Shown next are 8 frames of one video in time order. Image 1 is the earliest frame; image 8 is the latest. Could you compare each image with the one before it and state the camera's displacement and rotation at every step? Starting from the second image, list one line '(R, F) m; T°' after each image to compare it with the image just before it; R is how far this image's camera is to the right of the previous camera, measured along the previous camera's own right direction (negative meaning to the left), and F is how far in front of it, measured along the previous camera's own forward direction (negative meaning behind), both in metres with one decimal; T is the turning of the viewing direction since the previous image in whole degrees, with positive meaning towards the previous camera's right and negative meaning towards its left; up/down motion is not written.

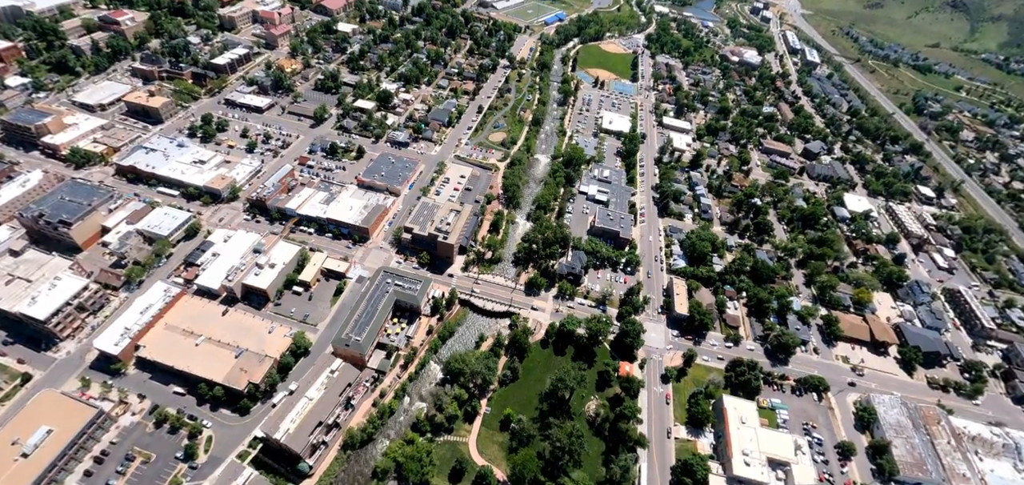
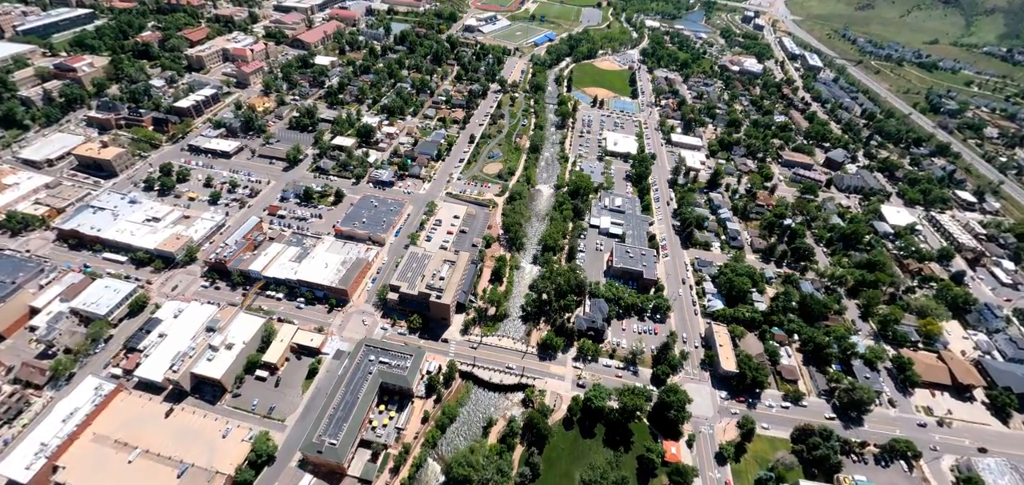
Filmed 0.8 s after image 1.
(-0.7, +11.1) m; 0°
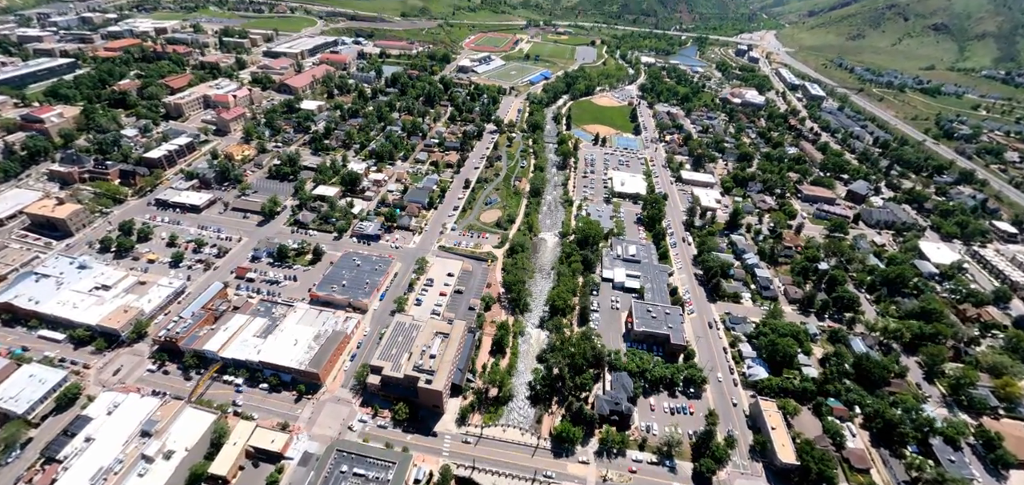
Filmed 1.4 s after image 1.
(-0.3, +9.0) m; 0°
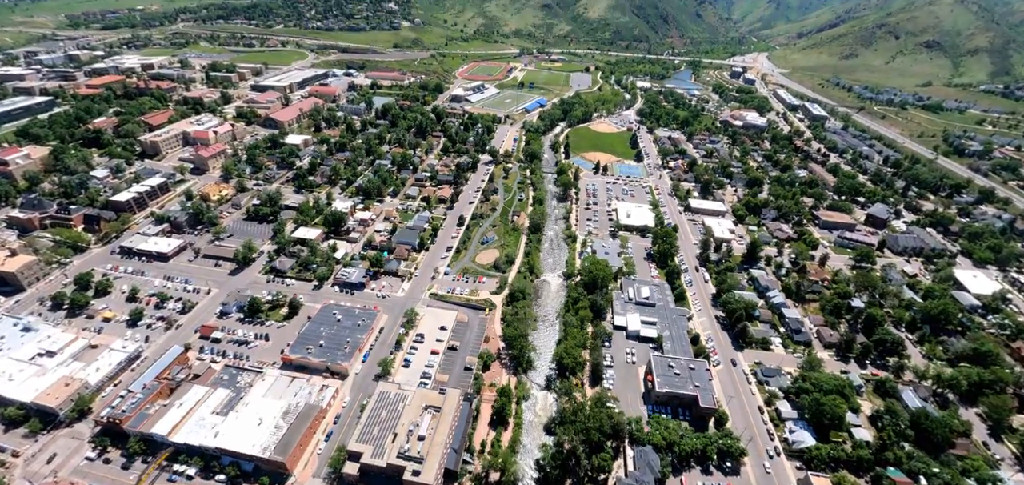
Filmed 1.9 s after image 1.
(-0.1, +7.0) m; 0°
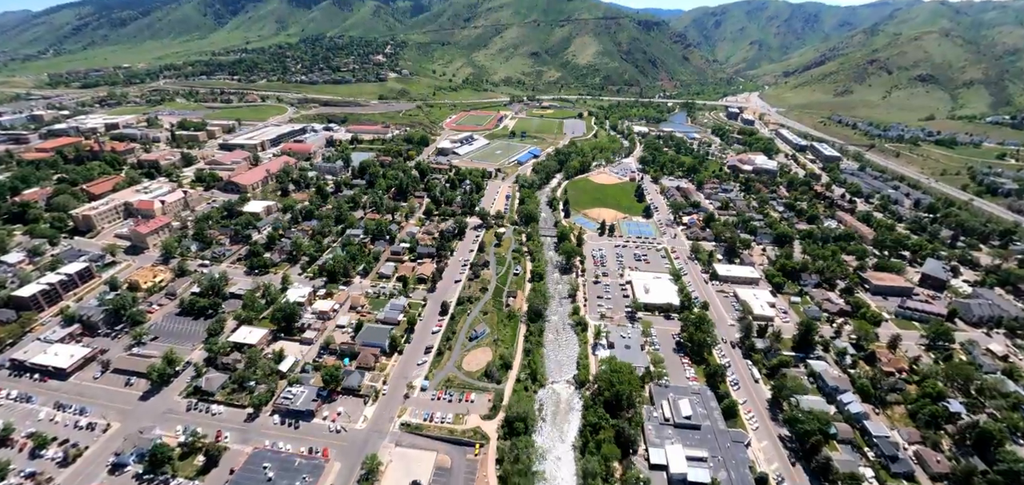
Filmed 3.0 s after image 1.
(+0.4, +14.3) m; +1°
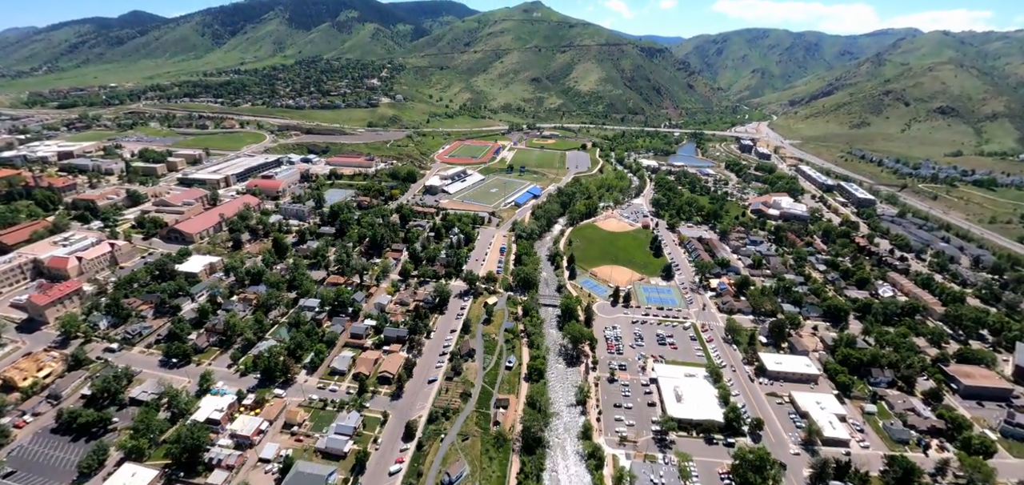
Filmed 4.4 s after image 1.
(+0.8, +16.0) m; 0°
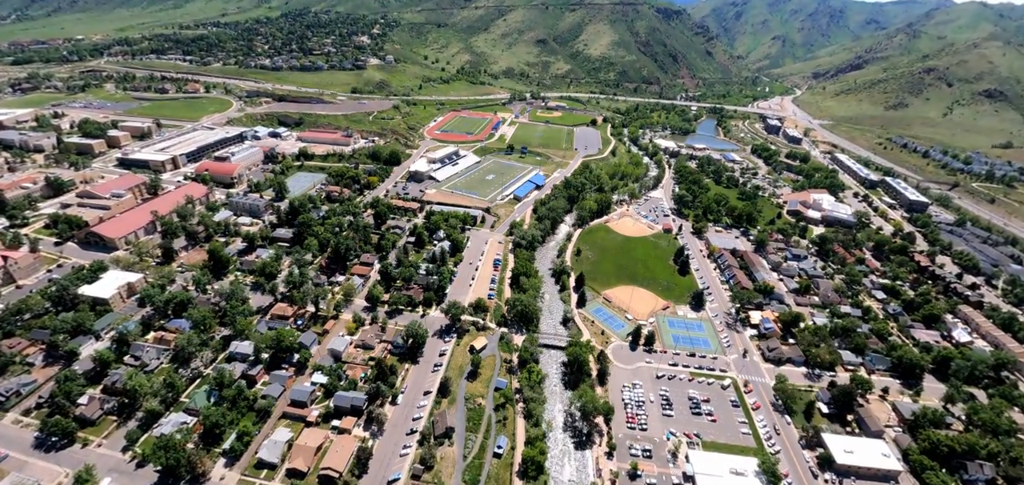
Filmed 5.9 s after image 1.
(+0.5, +16.5) m; 0°
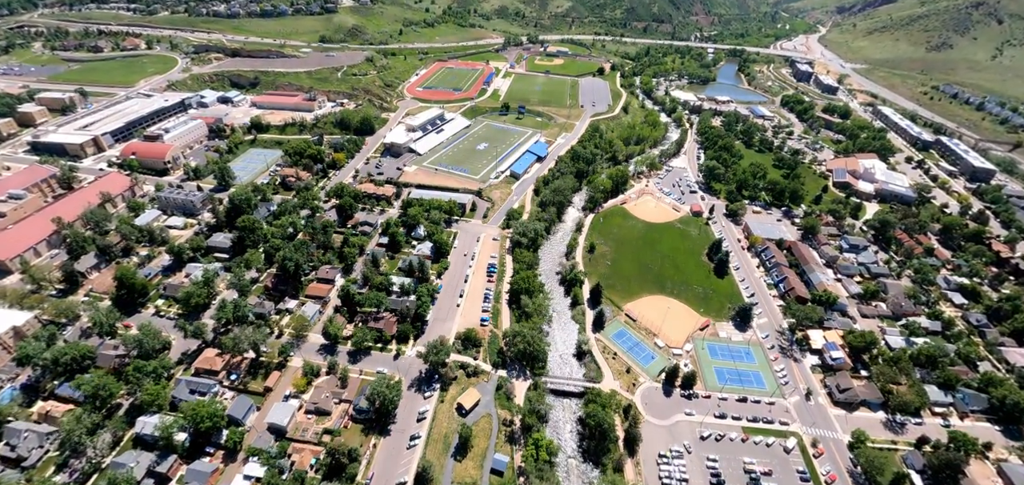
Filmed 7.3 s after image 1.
(+0.3, +15.6) m; 0°
